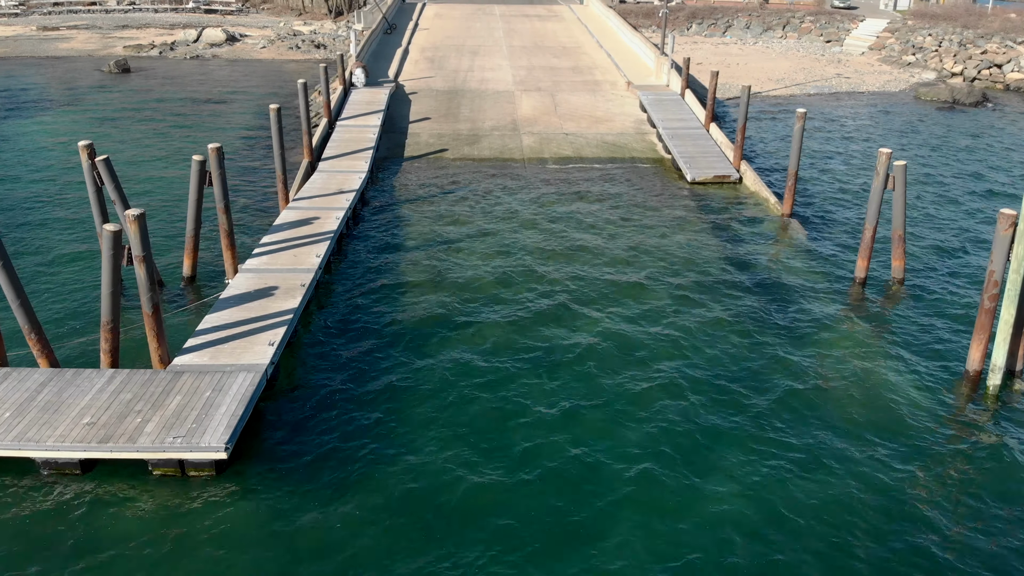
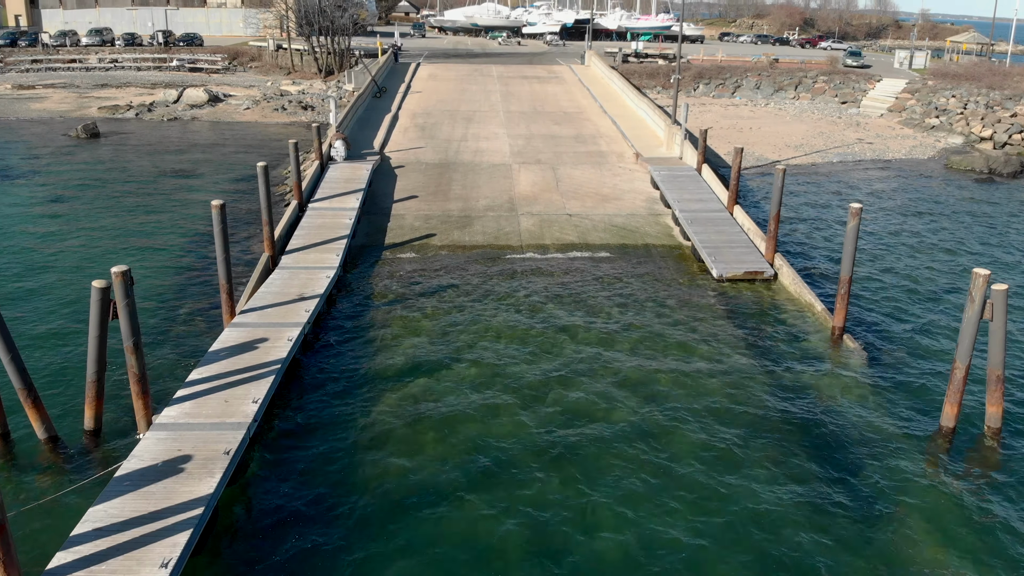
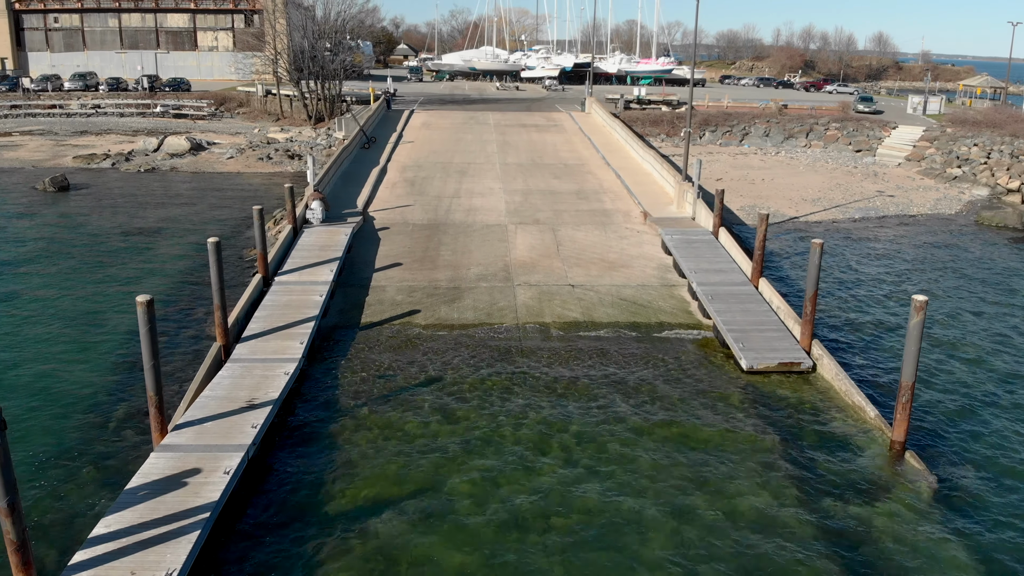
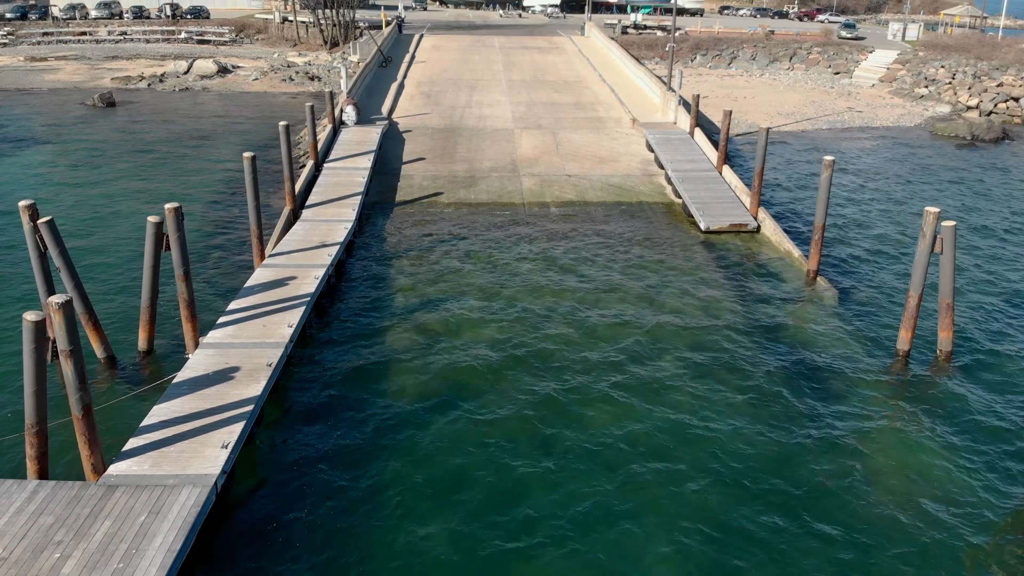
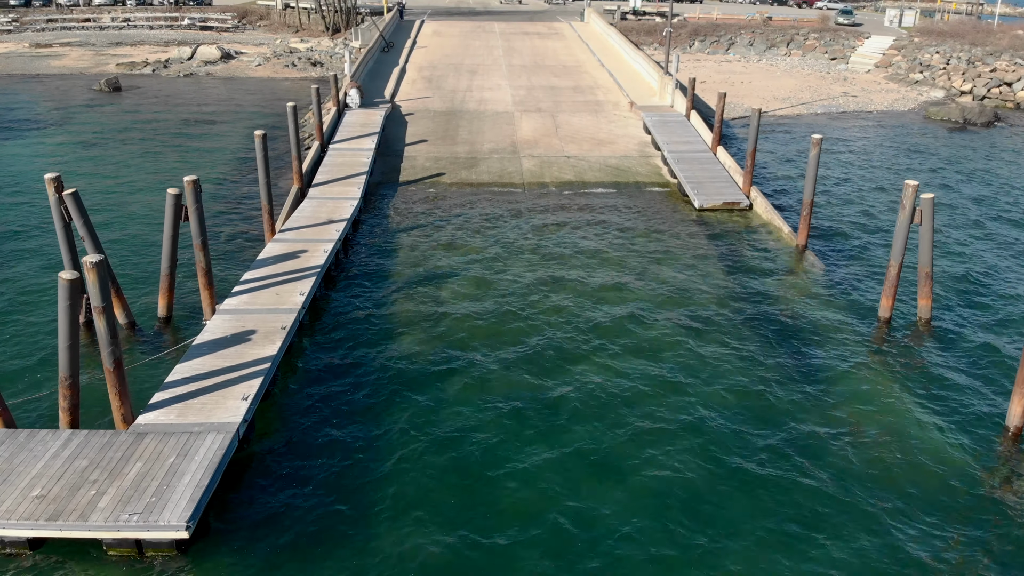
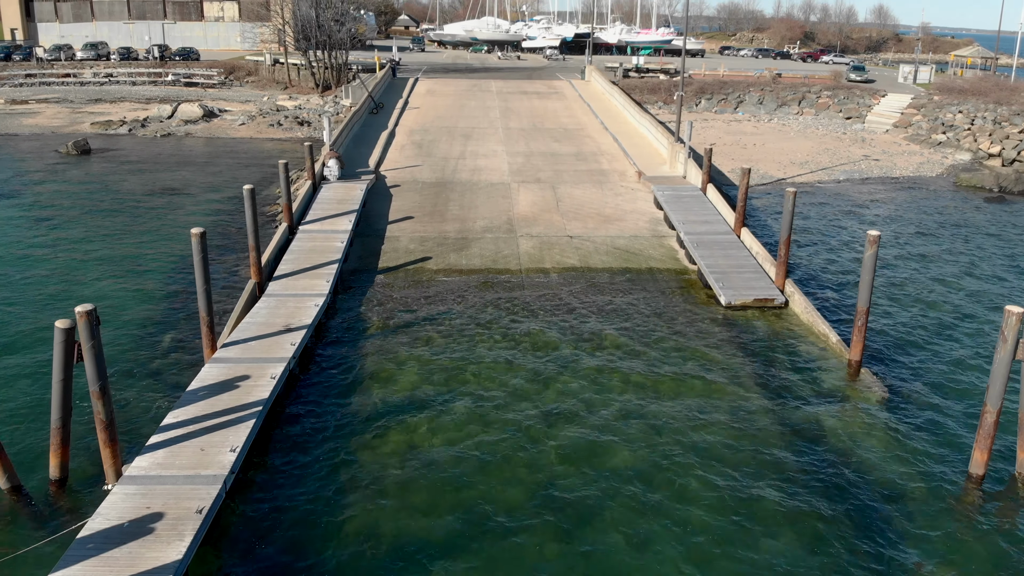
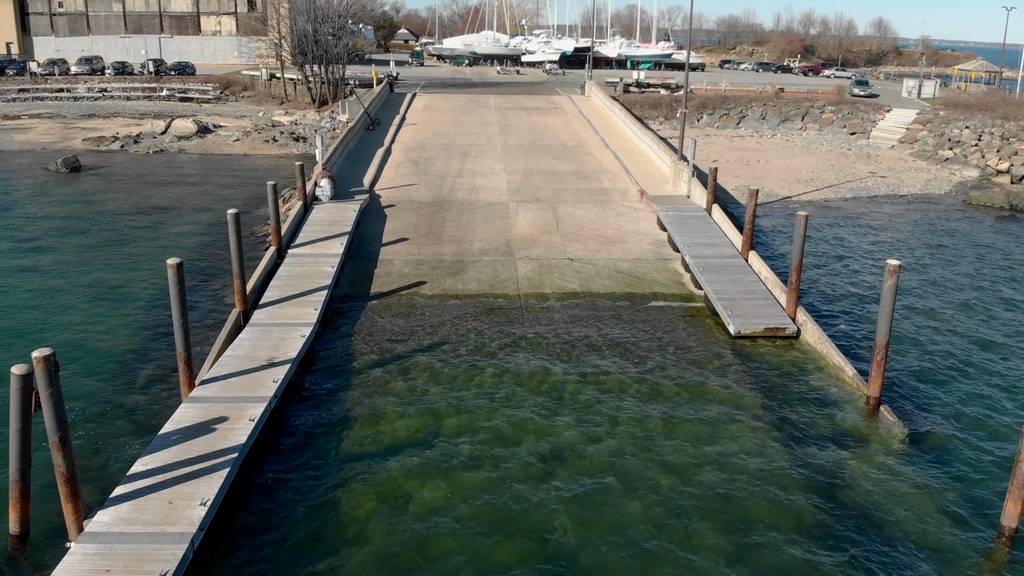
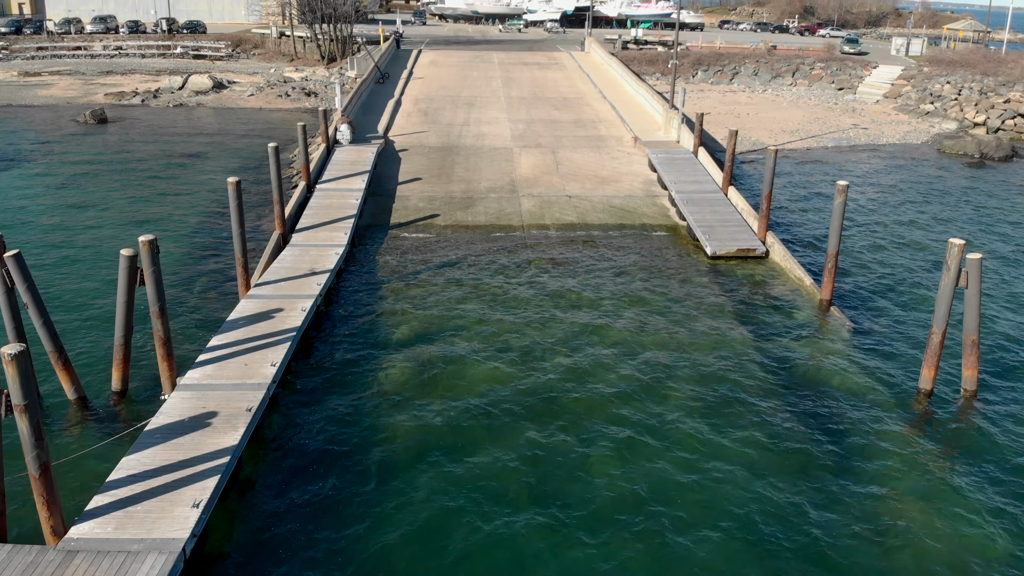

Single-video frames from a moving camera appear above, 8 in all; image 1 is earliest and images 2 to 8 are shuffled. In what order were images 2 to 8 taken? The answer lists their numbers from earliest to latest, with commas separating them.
5, 4, 8, 2, 6, 7, 3
